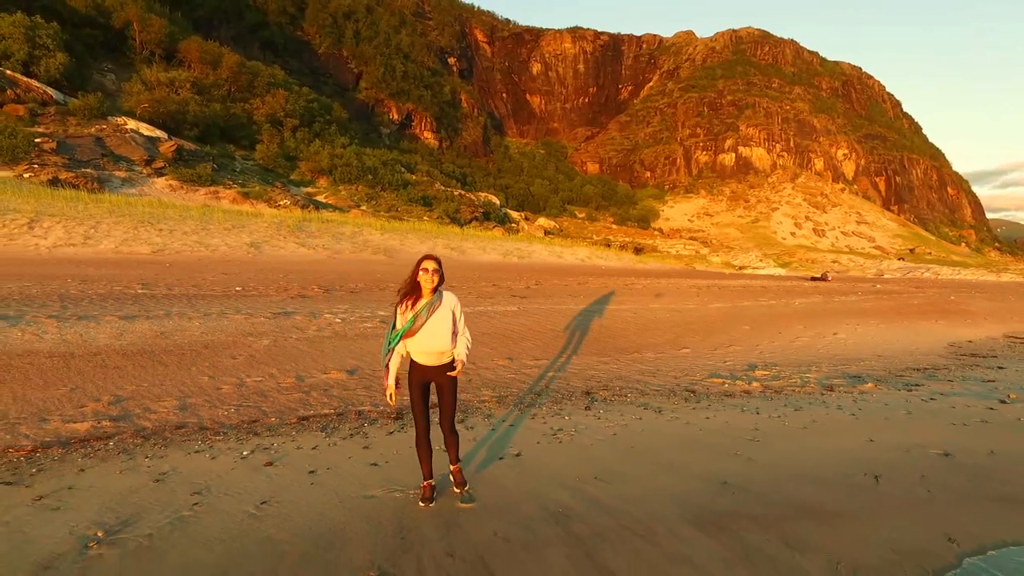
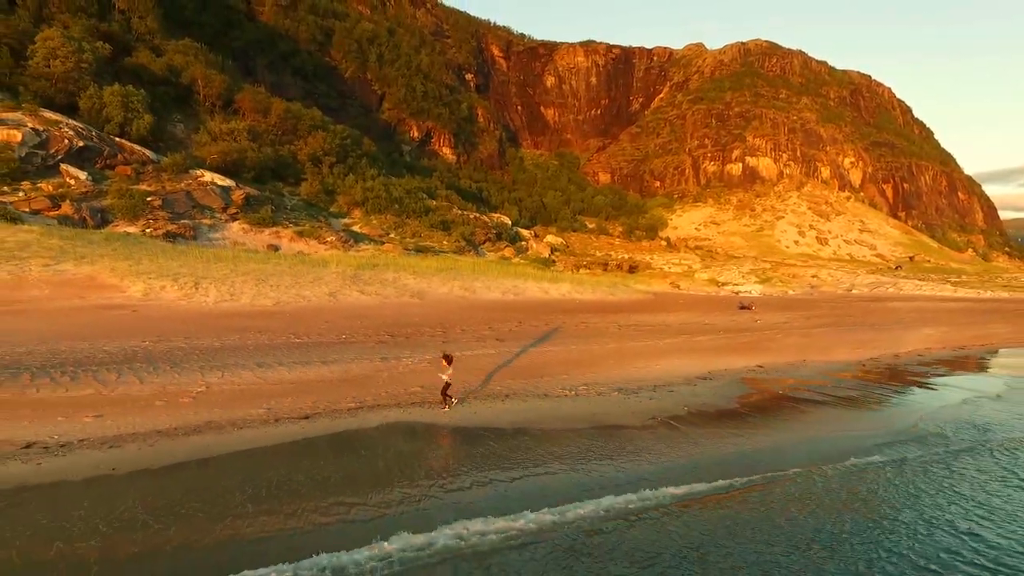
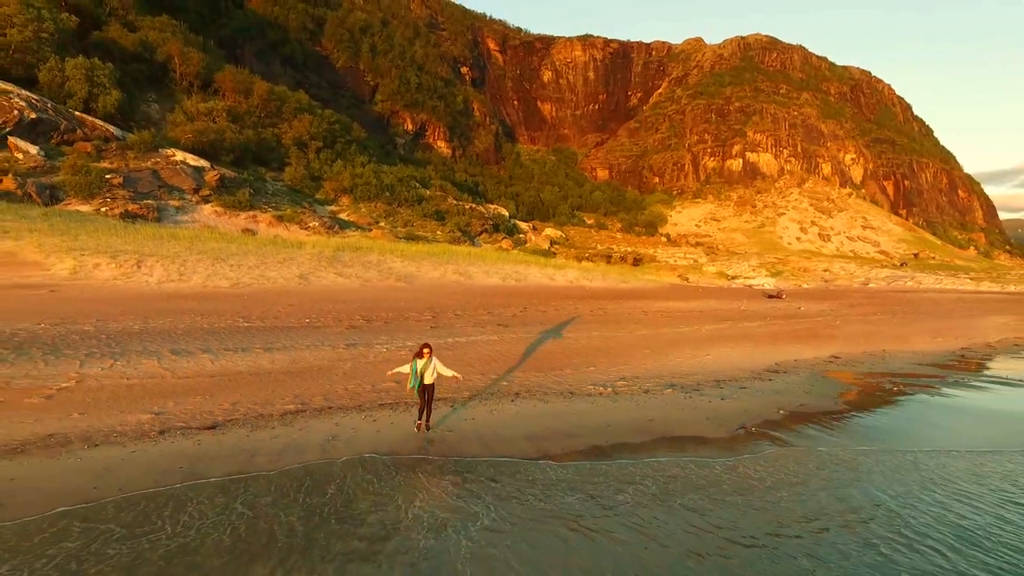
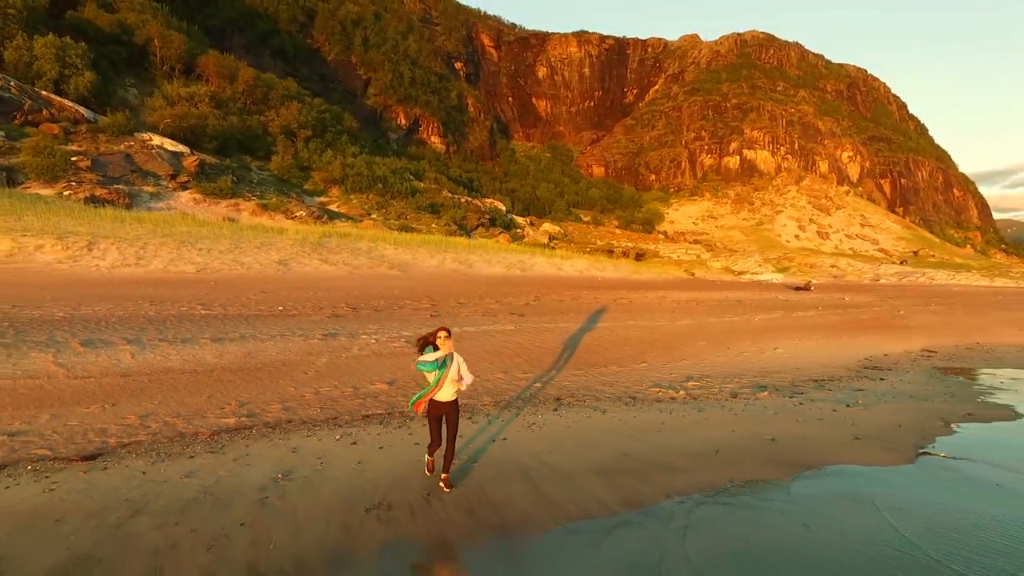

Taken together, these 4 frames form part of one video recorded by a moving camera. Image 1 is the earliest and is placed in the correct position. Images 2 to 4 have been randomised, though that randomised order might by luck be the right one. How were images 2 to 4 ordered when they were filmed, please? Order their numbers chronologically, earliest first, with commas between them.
4, 3, 2
